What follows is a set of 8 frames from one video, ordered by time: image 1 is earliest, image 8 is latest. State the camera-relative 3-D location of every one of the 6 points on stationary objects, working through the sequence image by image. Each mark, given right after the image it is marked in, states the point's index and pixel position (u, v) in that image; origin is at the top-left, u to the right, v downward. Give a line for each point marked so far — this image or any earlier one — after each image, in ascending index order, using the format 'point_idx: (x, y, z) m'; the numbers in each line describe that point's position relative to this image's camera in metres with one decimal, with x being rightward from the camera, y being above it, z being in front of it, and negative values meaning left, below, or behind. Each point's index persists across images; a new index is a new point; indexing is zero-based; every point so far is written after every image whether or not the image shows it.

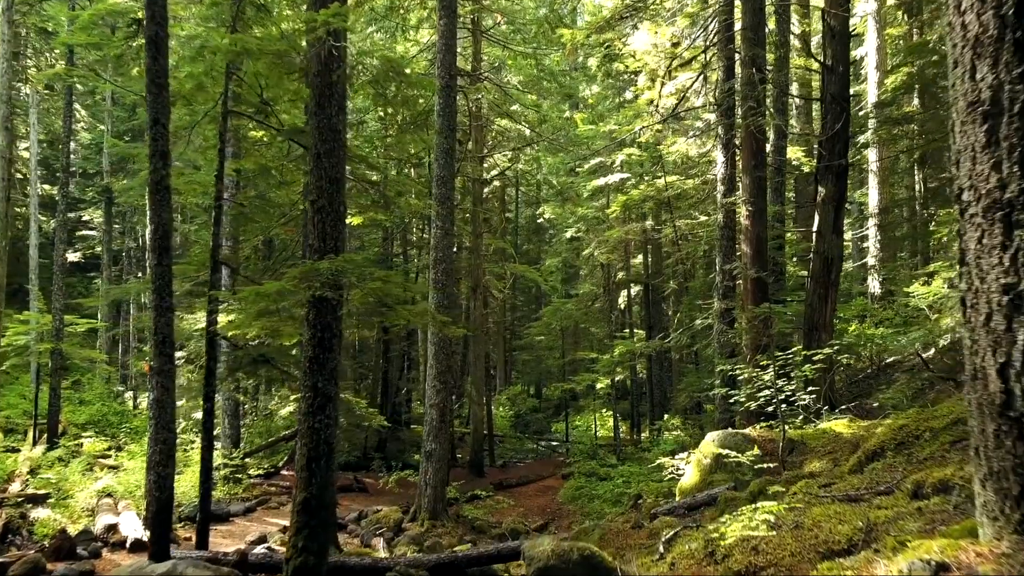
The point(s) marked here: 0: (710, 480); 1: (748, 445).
0: (+1.8, -1.7, +6.9) m
1: (+2.1, -1.4, +7.0) m
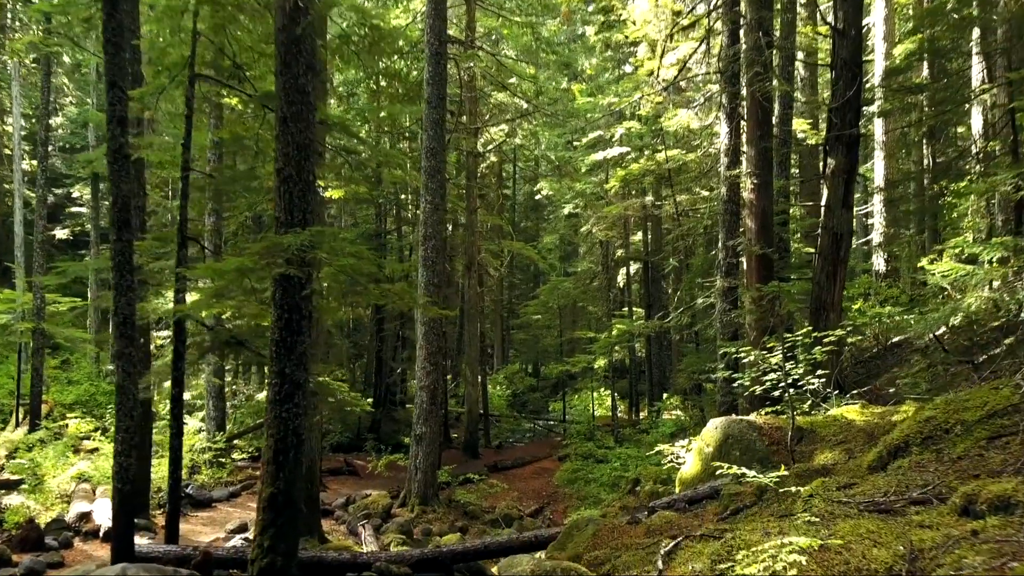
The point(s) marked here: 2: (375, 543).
0: (+1.7, -1.5, +6.5) m
1: (+2.0, -1.2, +6.5) m
2: (-1.6, -3.1, +9.4) m
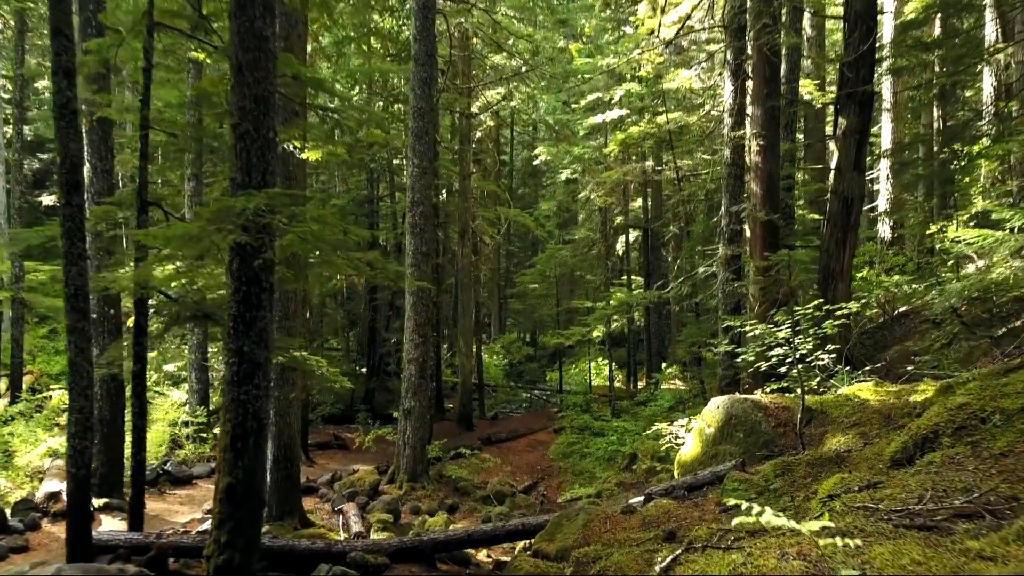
0: (+1.5, -1.3, +6.0) m
1: (+1.9, -1.0, +6.1) m
2: (-1.7, -2.7, +9.0) m
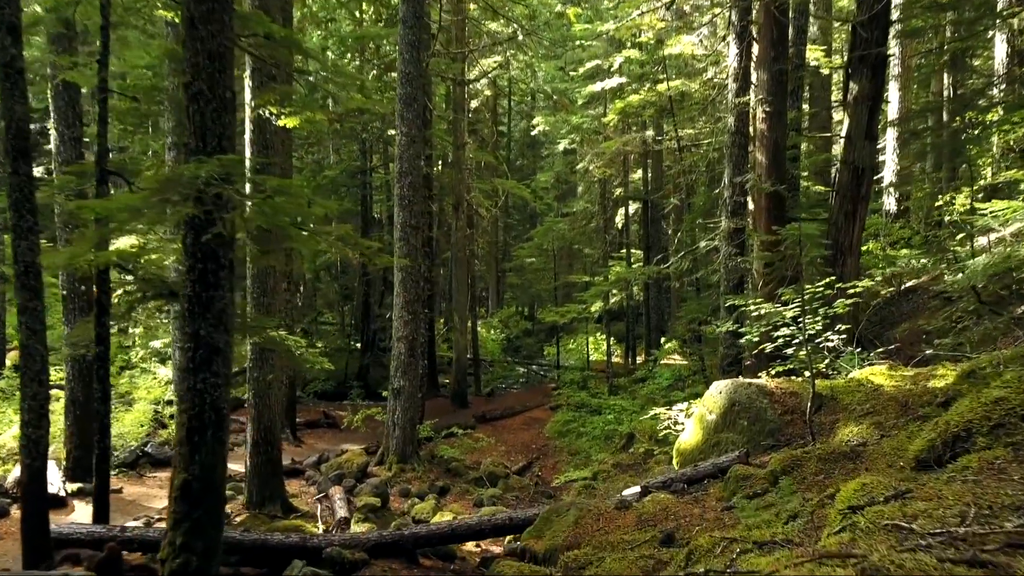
0: (+1.5, -1.1, +5.6) m
1: (+1.8, -0.8, +5.6) m
2: (-1.8, -2.4, +8.6) m
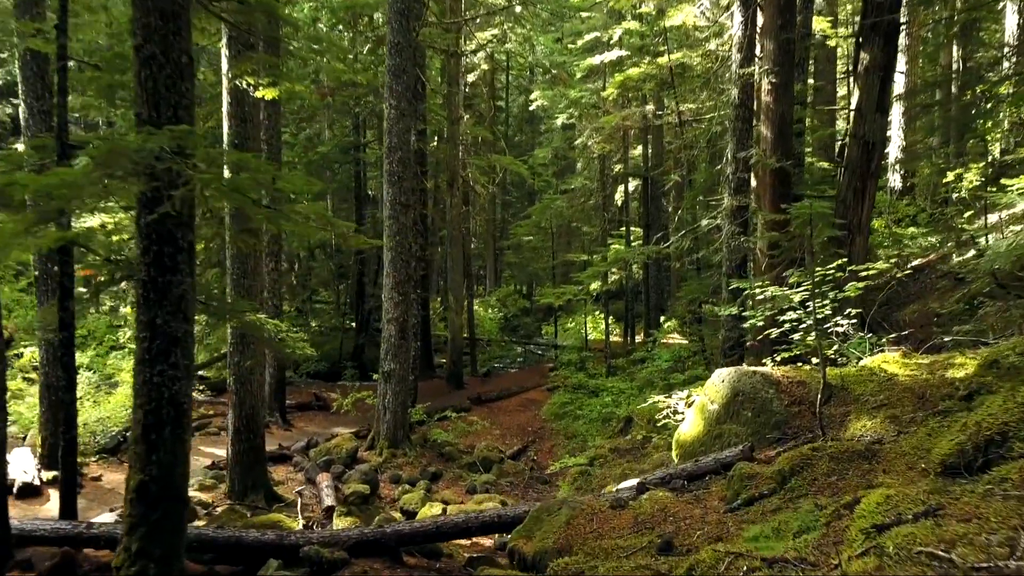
0: (+1.4, -1.0, +5.3) m
1: (+1.7, -0.7, +5.3) m
2: (-1.9, -2.2, +8.3) m
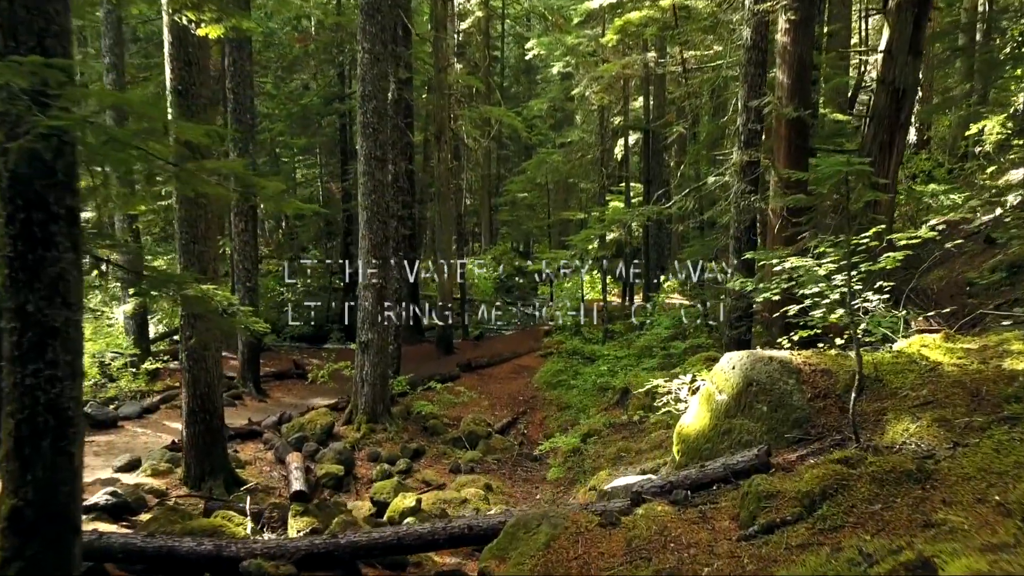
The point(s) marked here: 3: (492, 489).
0: (+1.2, -0.8, +4.5) m
1: (+1.6, -0.5, +4.5) m
2: (-2.0, -1.9, +7.6) m
3: (-0.2, -2.0, +7.9) m
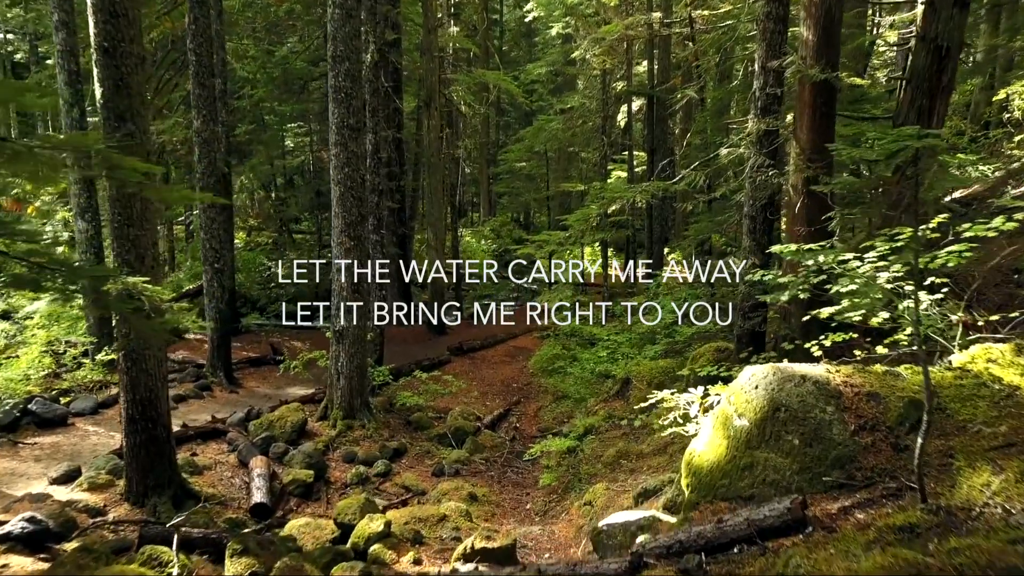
0: (+1.1, -0.8, +3.7) m
1: (+1.5, -0.5, +3.7) m
2: (-2.2, -1.8, +6.8) m
3: (-0.3, -1.9, +7.1) m
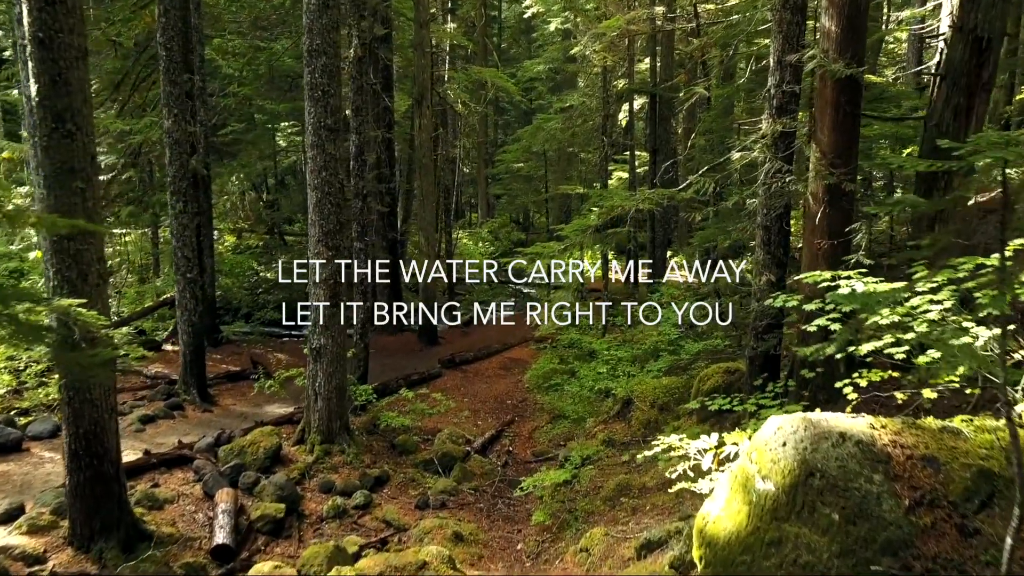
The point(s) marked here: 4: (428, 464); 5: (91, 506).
0: (+1.0, -1.0, +3.0) m
1: (+1.4, -0.7, +3.0) m
2: (-2.2, -1.9, +6.2) m
3: (-0.4, -2.1, +6.5) m
4: (-0.9, -1.8, +8.3) m
5: (-3.0, -1.6, +5.6) m
